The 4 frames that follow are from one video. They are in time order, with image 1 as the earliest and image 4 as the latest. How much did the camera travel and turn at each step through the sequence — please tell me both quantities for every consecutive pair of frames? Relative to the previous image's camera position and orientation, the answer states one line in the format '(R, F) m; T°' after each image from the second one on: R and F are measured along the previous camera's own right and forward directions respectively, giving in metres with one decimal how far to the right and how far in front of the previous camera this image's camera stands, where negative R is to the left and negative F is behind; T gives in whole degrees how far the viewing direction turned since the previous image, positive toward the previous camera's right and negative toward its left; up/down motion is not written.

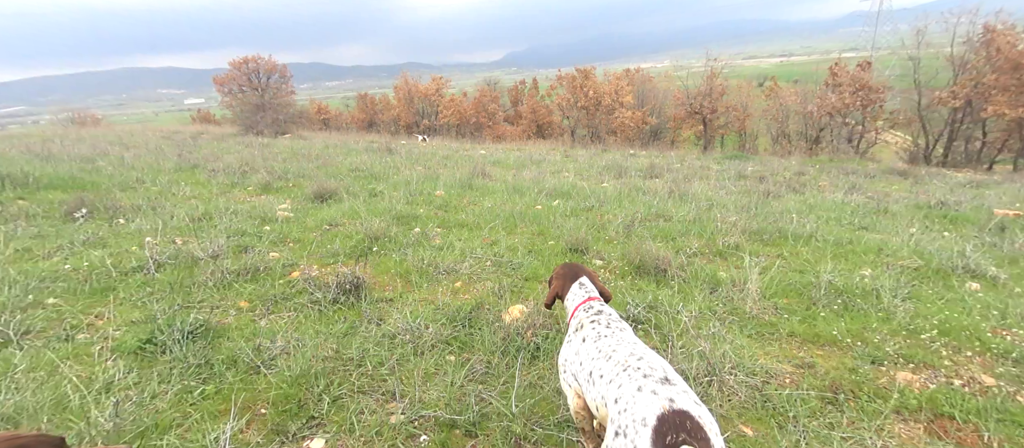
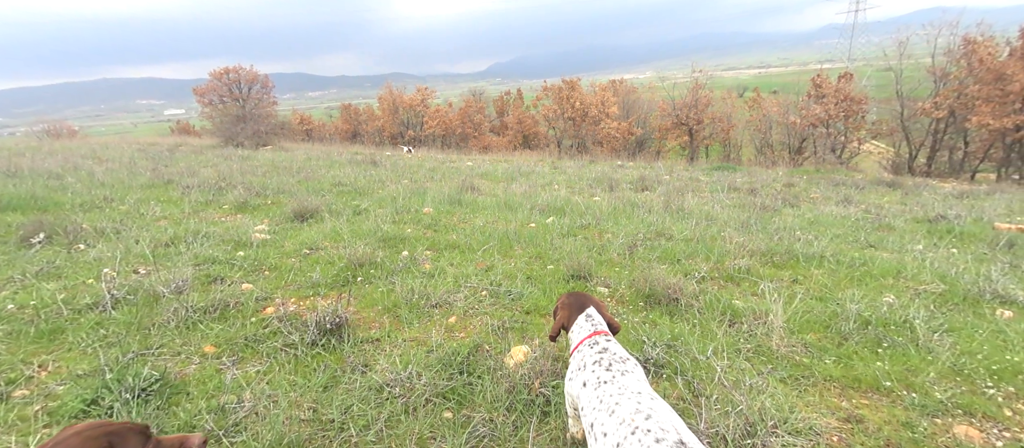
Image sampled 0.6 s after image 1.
(-0.1, +0.4) m; +2°
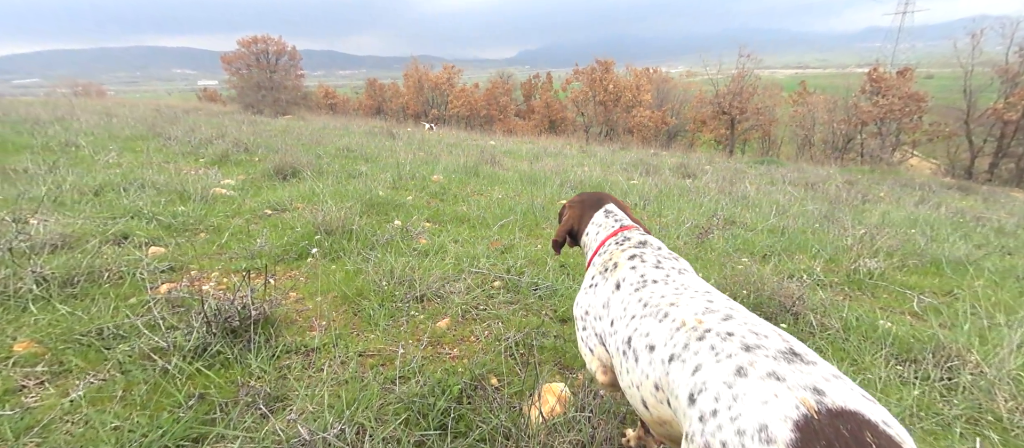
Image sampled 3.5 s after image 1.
(-0.1, +1.7) m; -2°
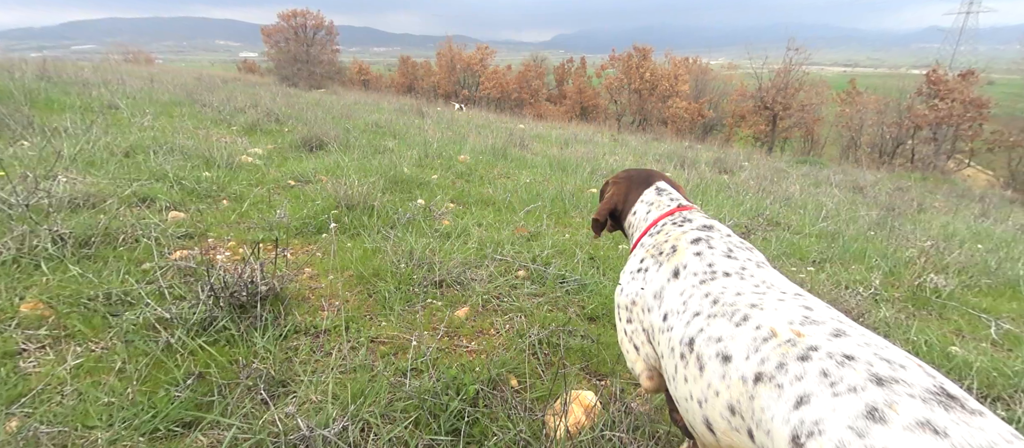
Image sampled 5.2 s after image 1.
(0.0, +0.2) m; -3°
